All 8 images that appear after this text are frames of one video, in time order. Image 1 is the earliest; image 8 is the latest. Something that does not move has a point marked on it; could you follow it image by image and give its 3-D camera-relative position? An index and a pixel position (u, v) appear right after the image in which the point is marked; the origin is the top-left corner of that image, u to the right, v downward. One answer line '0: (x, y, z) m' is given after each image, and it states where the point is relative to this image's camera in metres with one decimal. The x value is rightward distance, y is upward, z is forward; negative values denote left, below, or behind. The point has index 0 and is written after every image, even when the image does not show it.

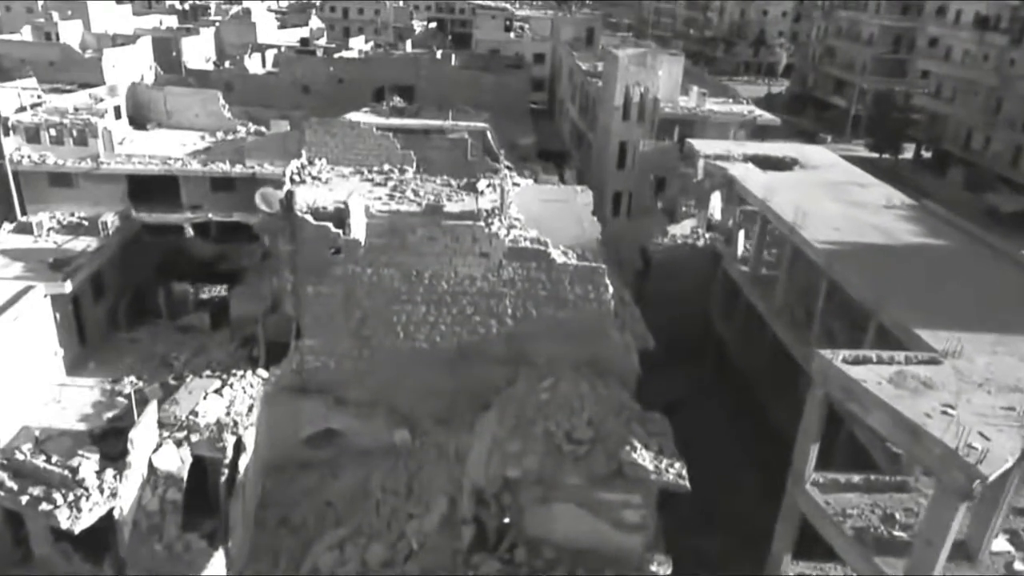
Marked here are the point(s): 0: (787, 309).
0: (+6.9, -0.6, +18.2) m
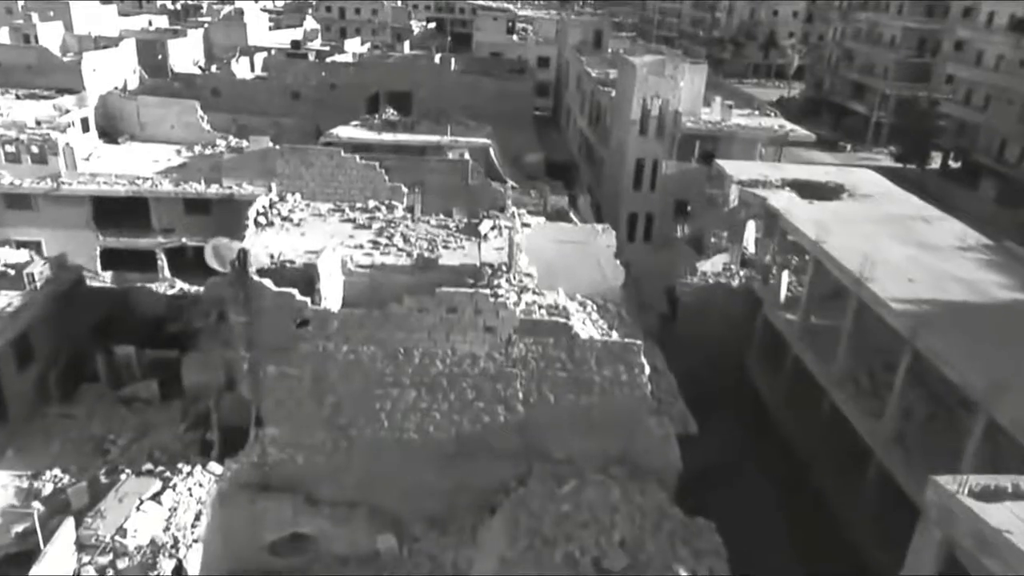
0: (+7.1, -1.9, +15.3) m
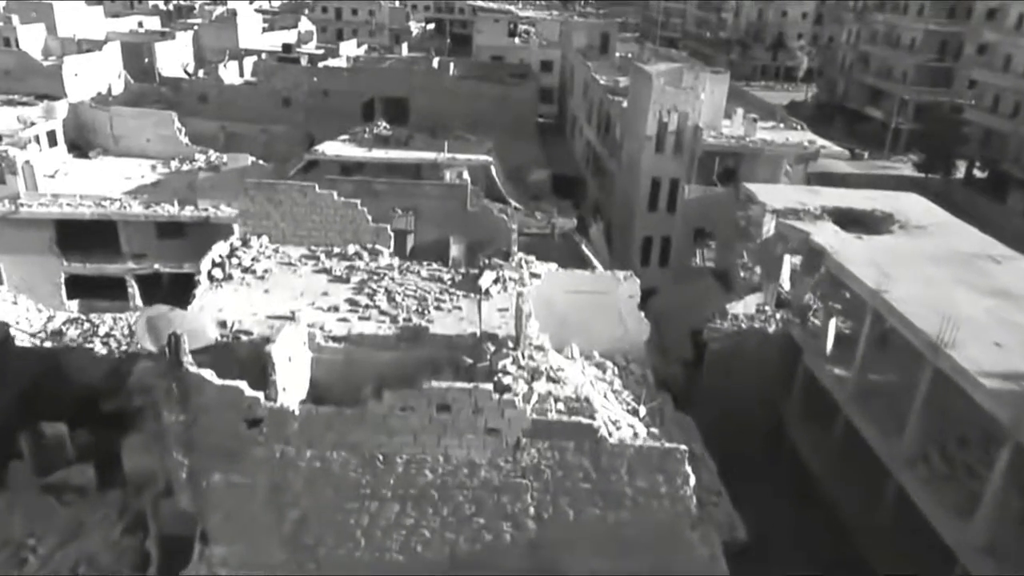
0: (+7.2, -3.0, +12.9) m
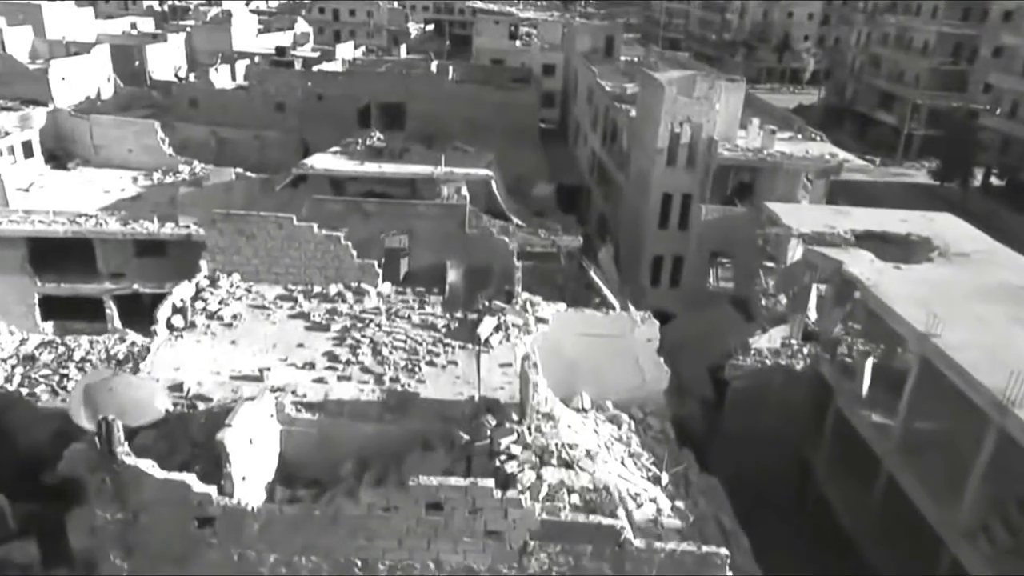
0: (+7.3, -3.7, +11.3) m
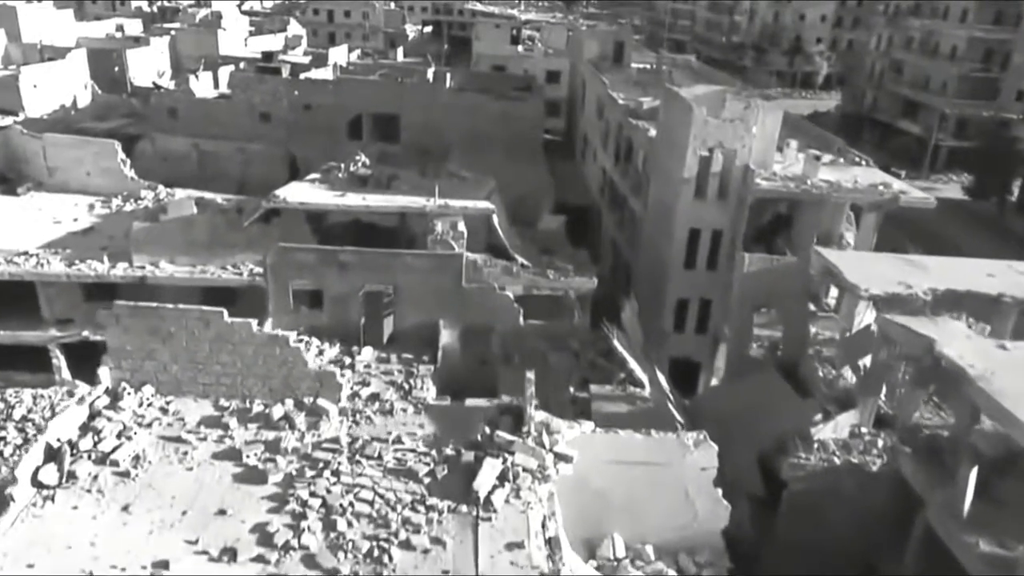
0: (+7.4, -5.1, +8.3) m
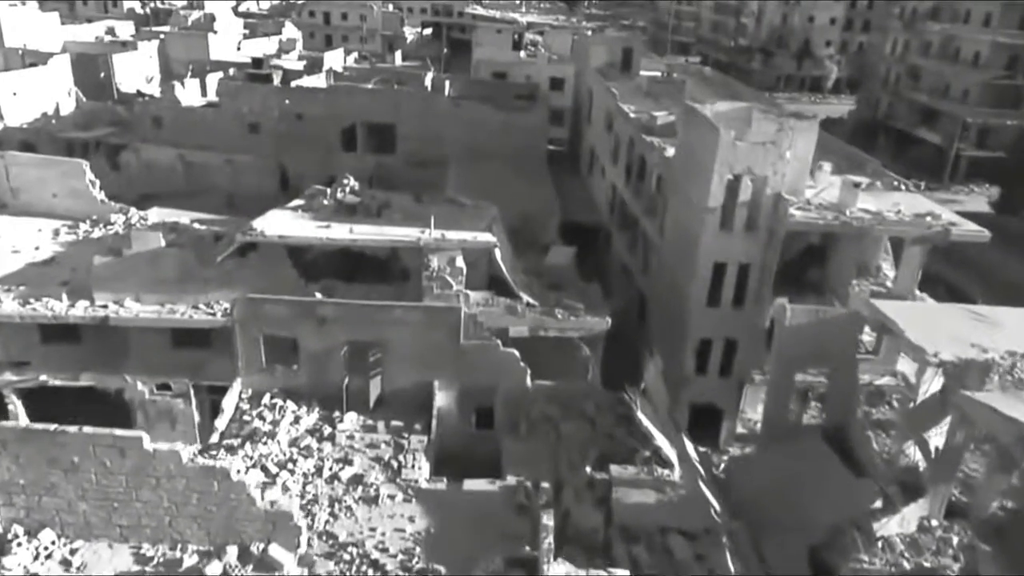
0: (+7.5, -6.1, +6.3) m
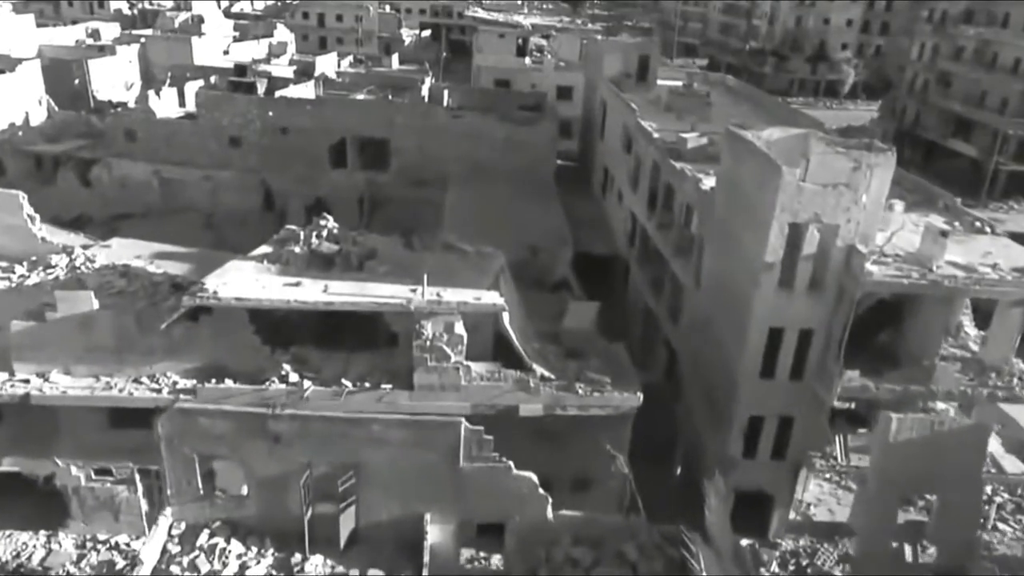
0: (+7.7, -7.6, +3.0) m
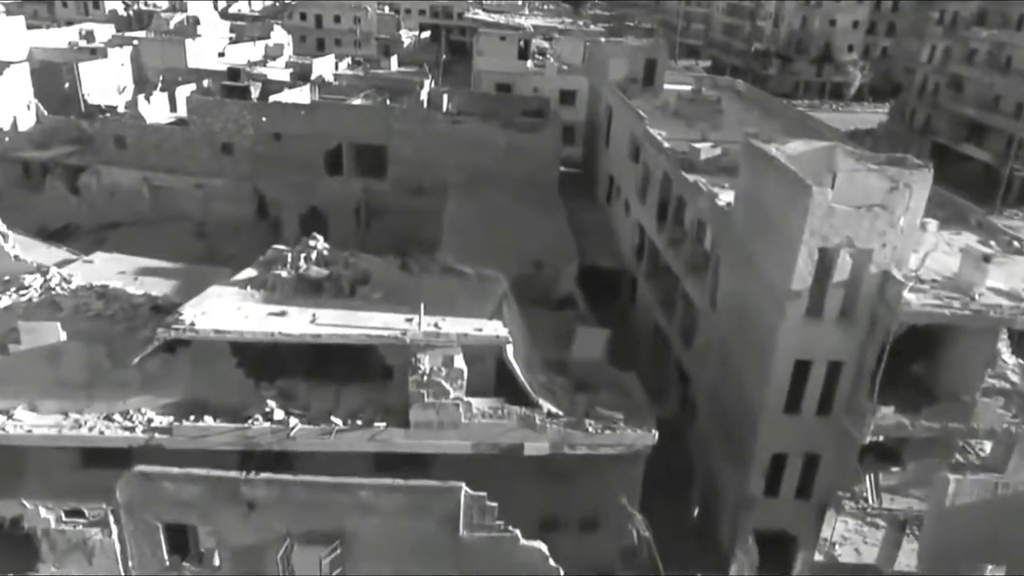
0: (+7.8, -8.1, +1.8) m
